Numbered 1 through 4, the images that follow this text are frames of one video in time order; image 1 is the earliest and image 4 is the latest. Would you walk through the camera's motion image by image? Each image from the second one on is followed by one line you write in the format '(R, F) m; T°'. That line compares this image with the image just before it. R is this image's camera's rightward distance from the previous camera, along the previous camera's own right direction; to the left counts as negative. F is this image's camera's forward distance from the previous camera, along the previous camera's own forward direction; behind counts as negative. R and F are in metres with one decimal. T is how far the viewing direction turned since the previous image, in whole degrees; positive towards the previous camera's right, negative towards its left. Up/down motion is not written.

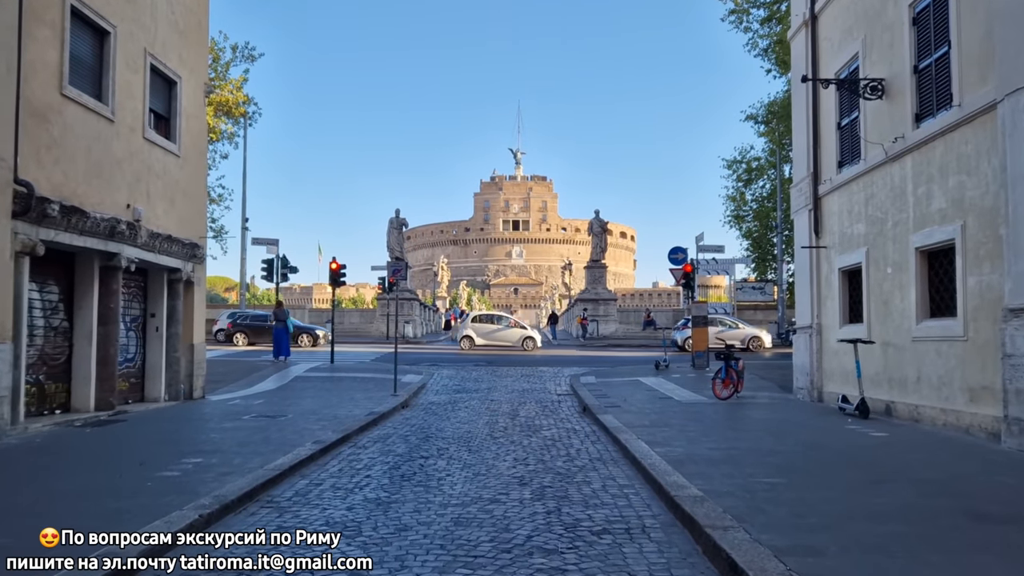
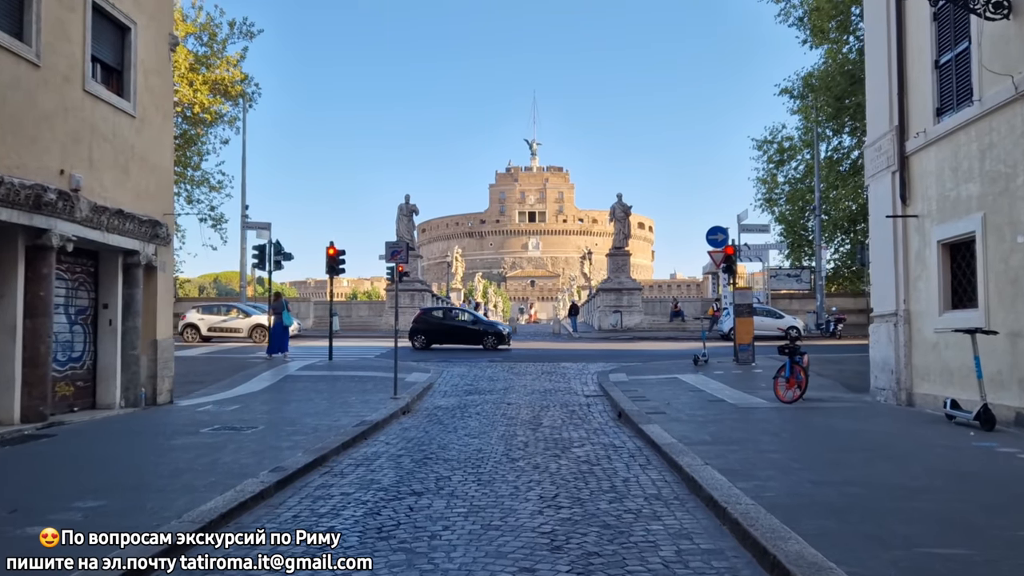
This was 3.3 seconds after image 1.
(-0.1, +2.6) m; -1°
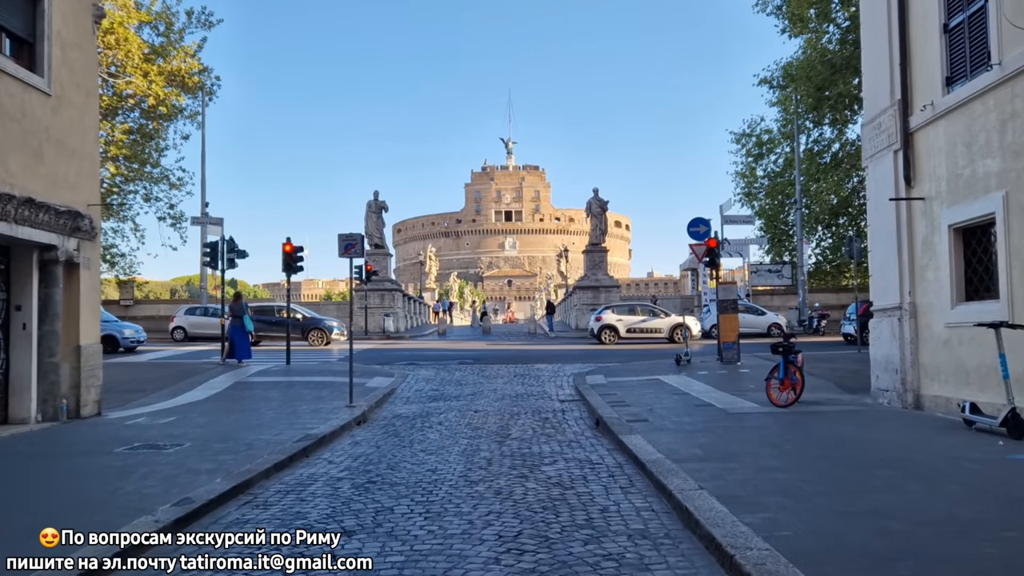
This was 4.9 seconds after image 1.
(+0.2, +1.3) m; +2°
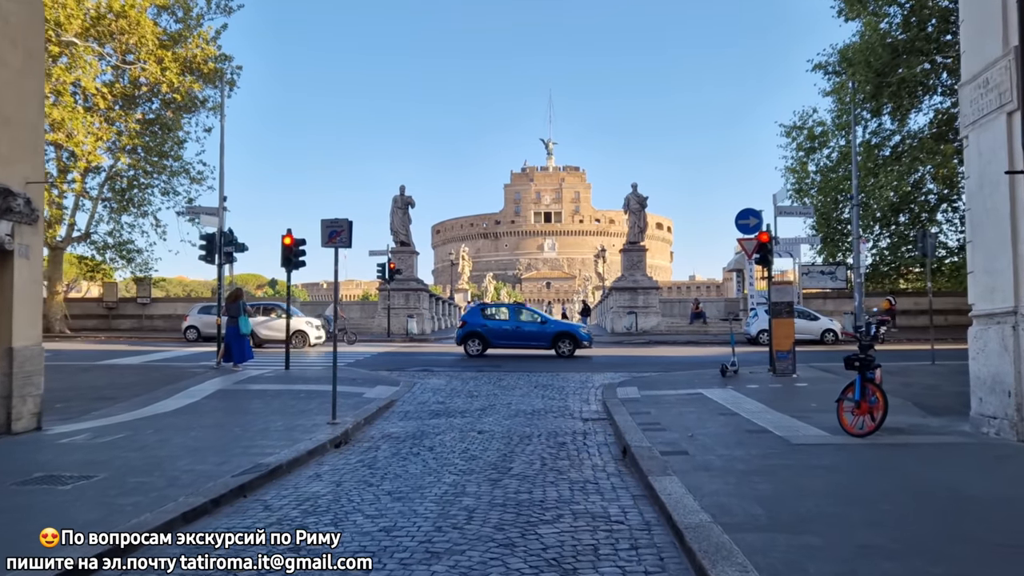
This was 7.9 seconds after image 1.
(+0.4, +2.2) m; -3°
